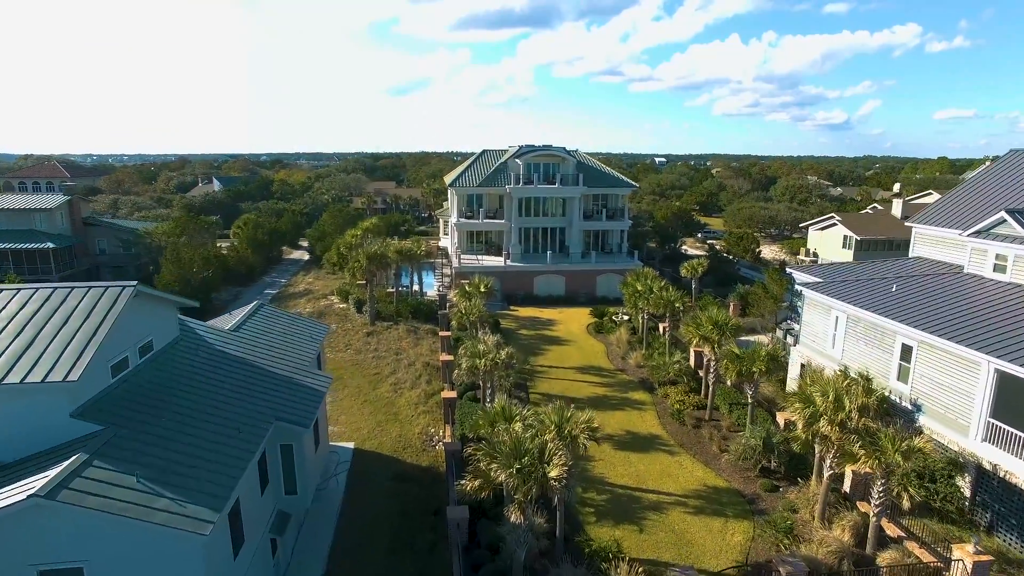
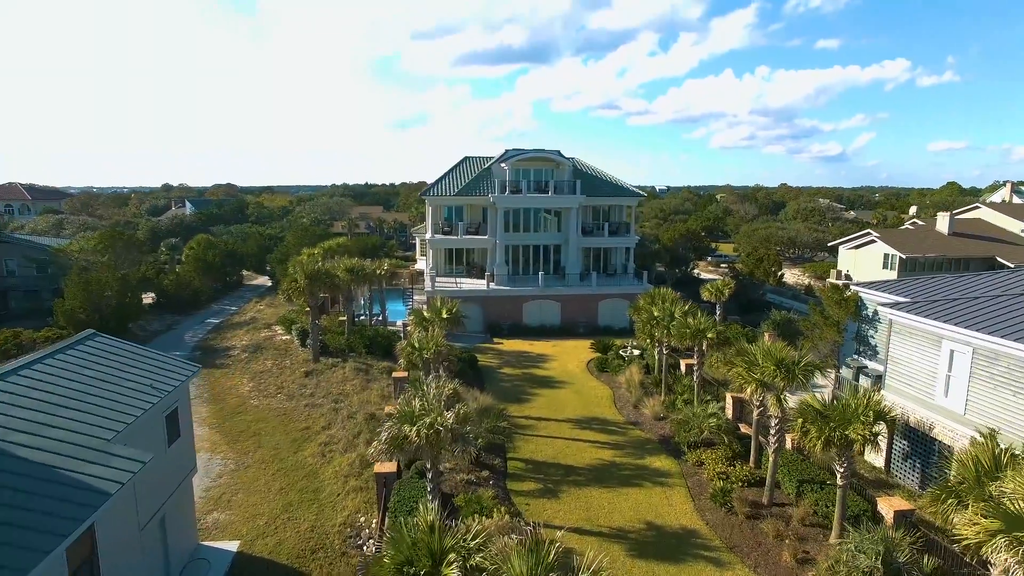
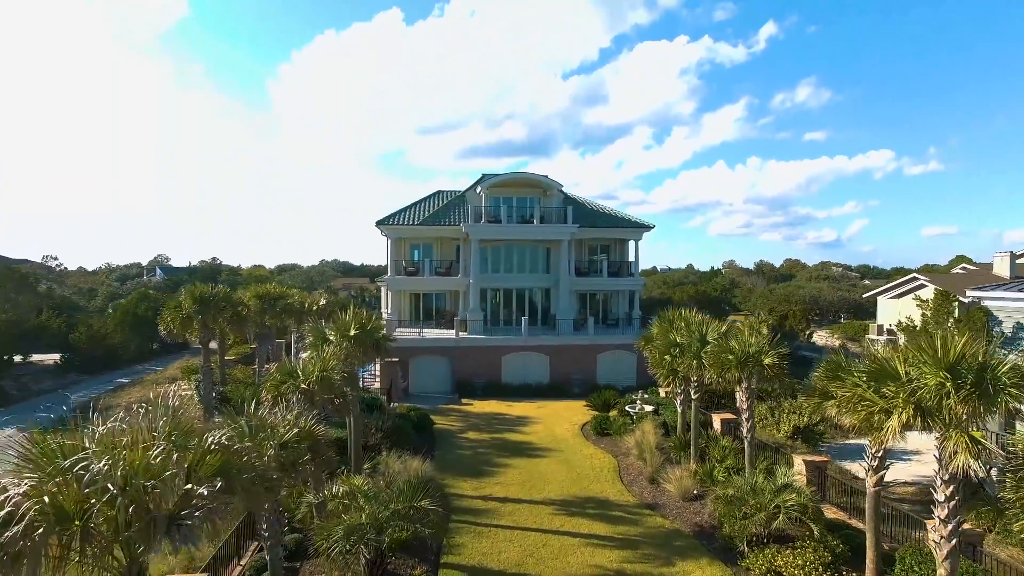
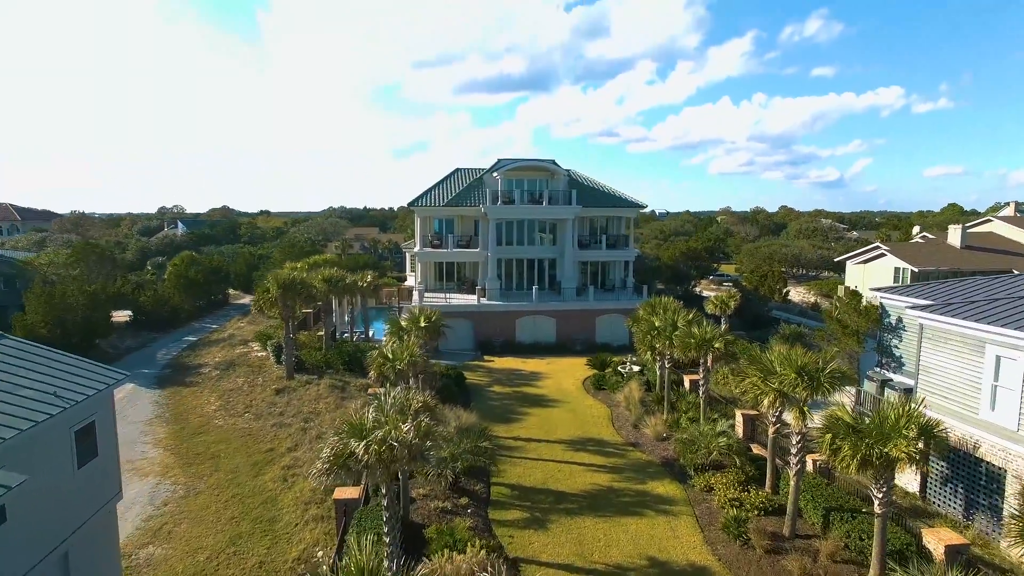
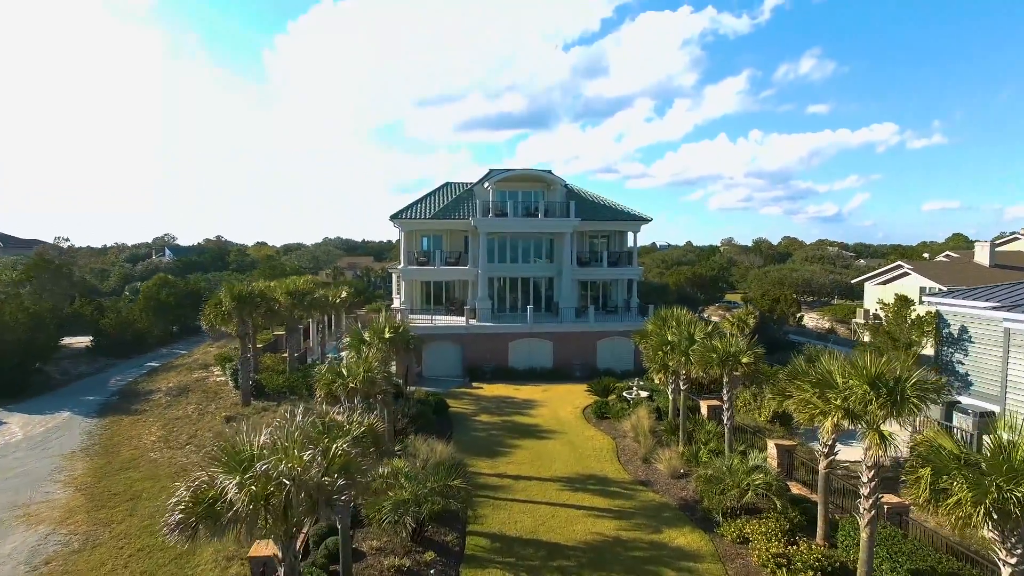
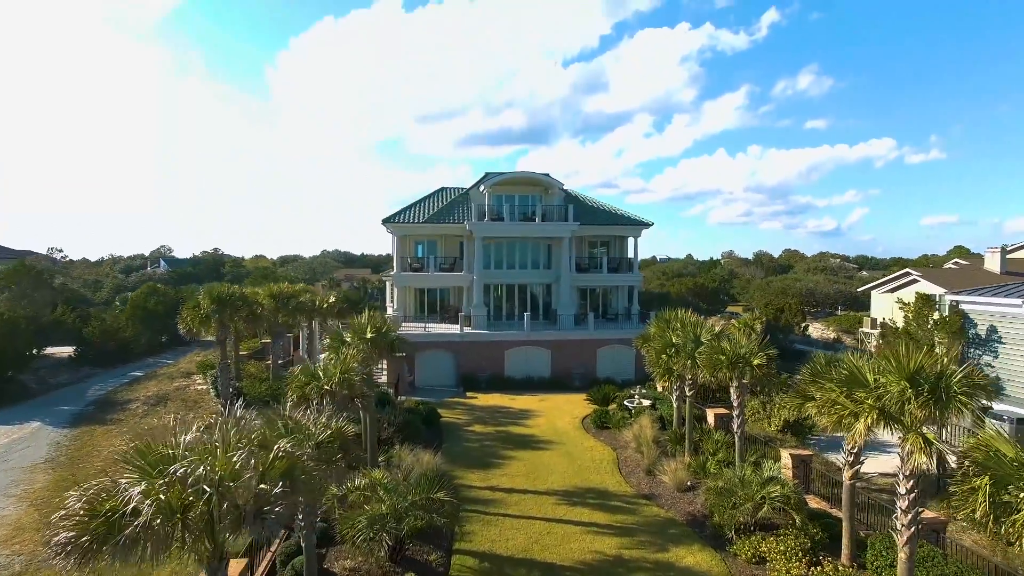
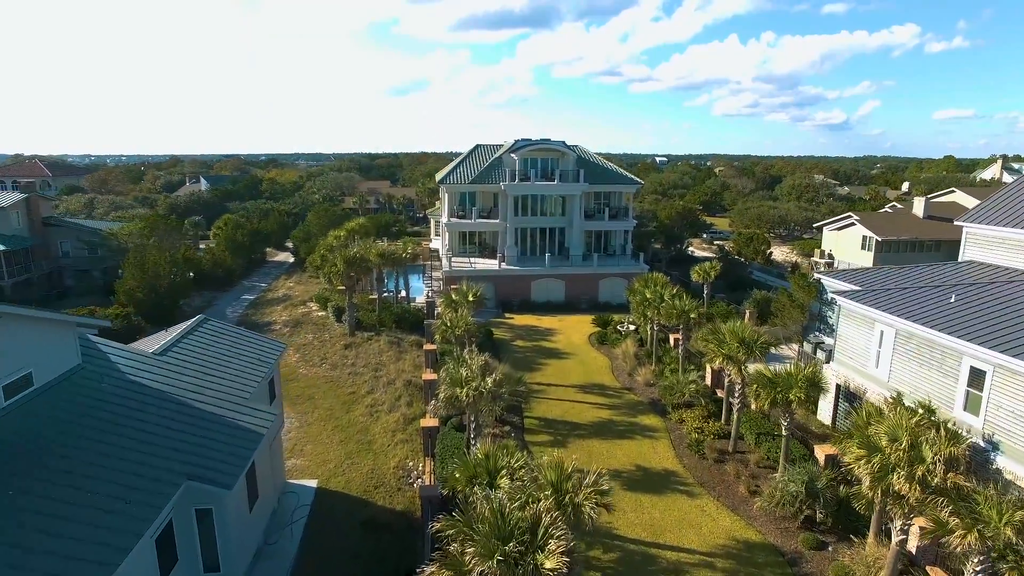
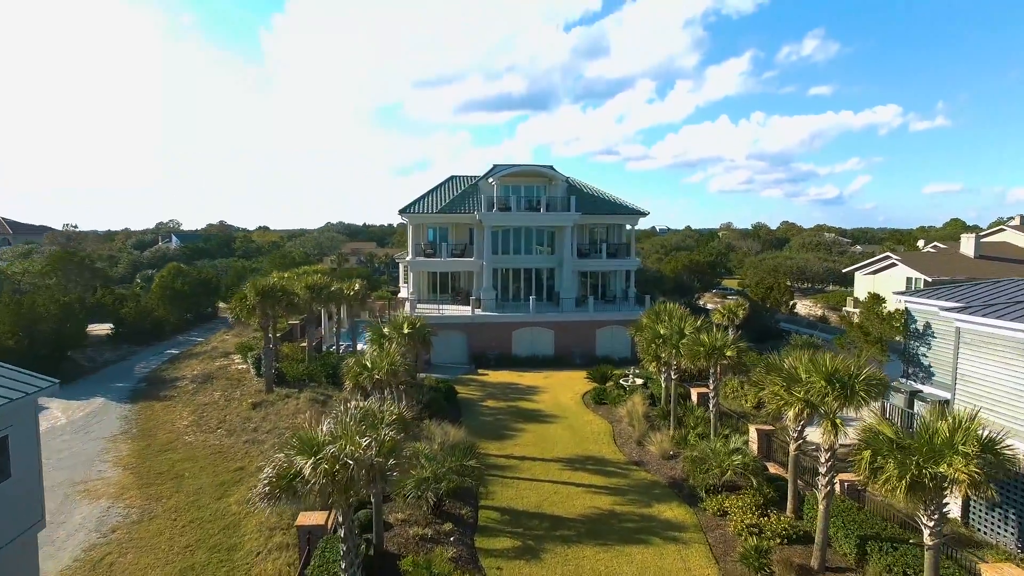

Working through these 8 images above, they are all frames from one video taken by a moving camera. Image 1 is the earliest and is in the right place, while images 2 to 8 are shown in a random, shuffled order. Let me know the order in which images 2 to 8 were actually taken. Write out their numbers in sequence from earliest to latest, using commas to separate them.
7, 2, 4, 8, 5, 6, 3
